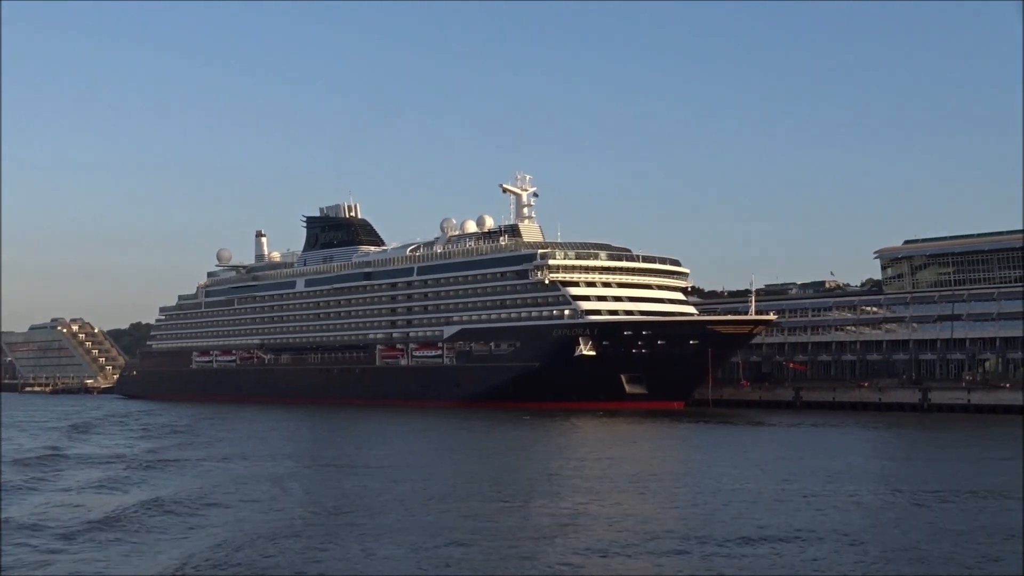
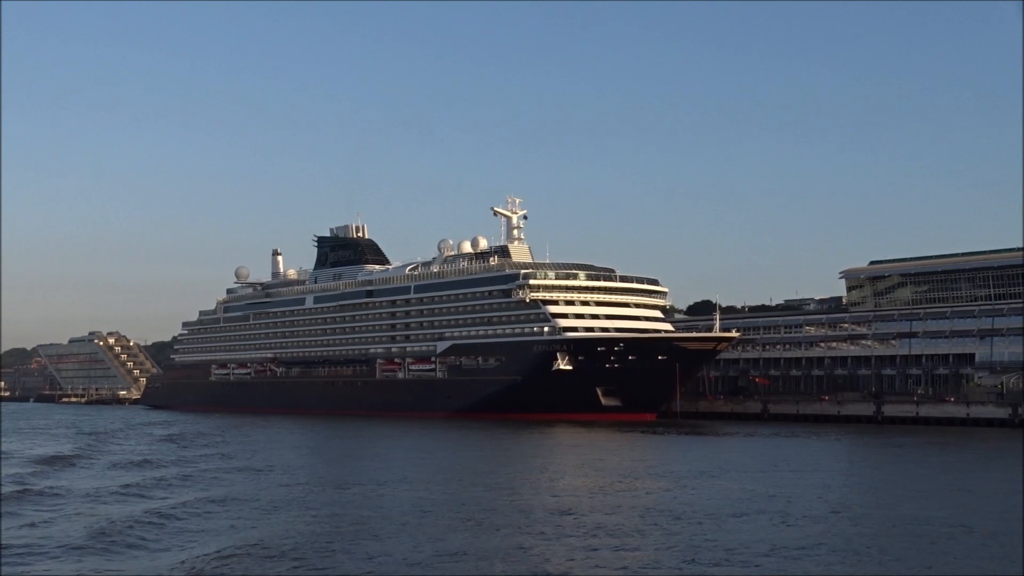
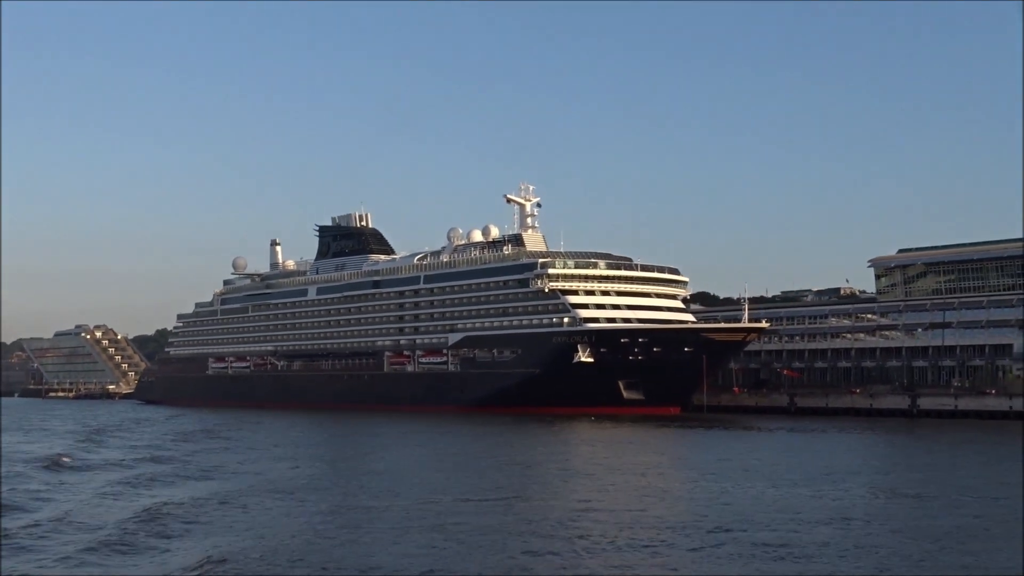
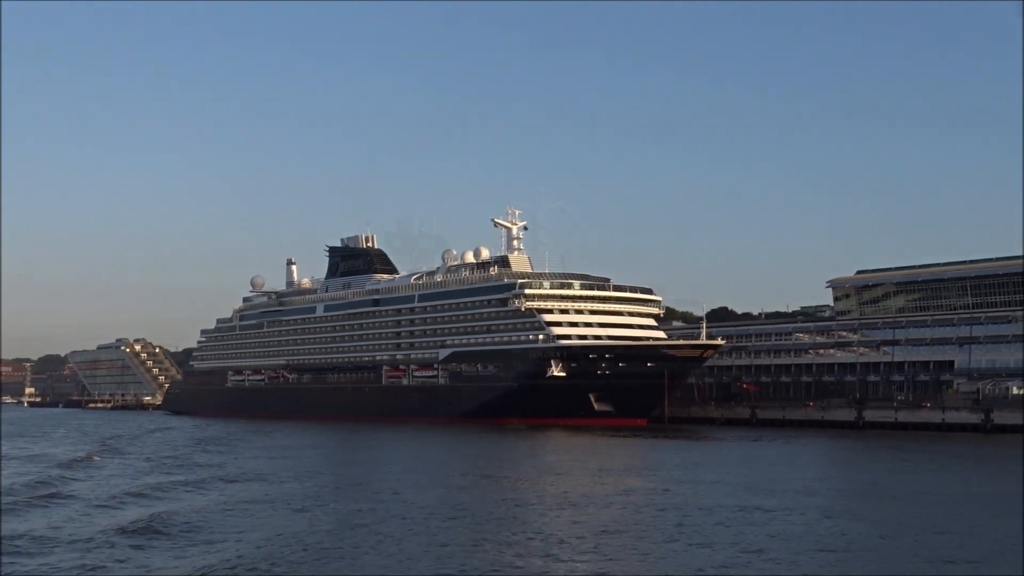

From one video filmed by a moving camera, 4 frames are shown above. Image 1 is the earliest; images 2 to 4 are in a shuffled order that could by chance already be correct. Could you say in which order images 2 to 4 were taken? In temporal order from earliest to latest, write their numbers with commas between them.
3, 2, 4
